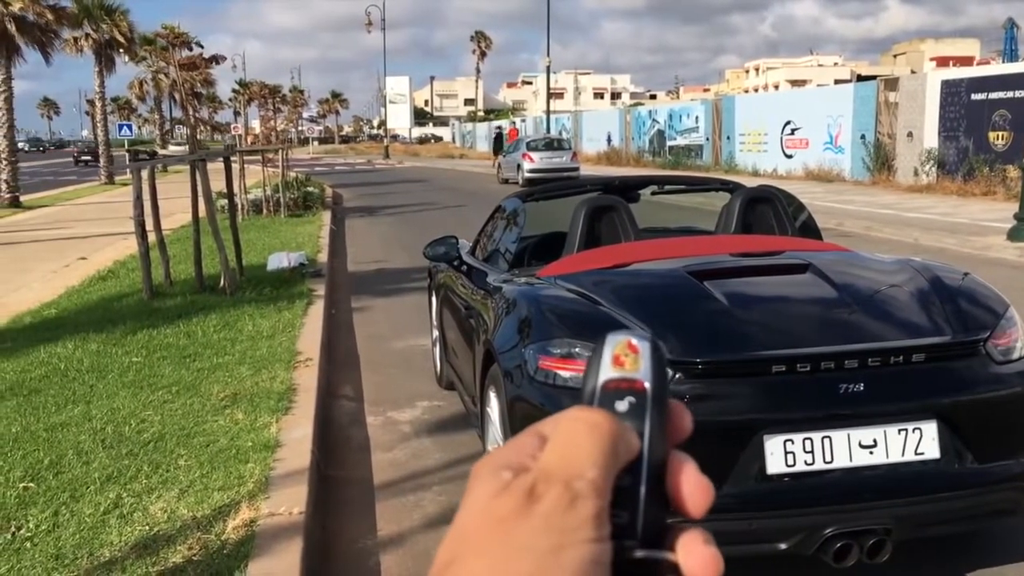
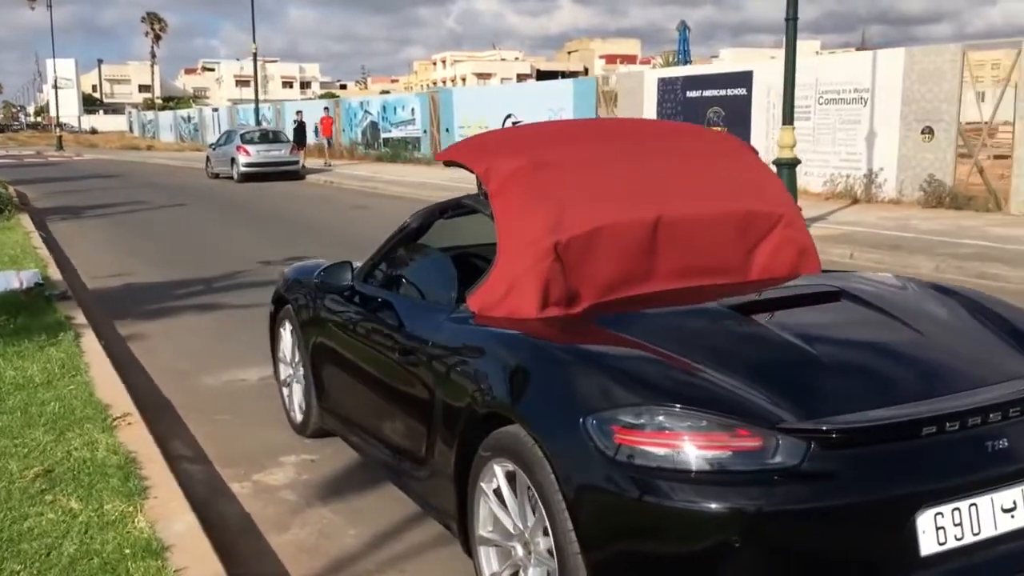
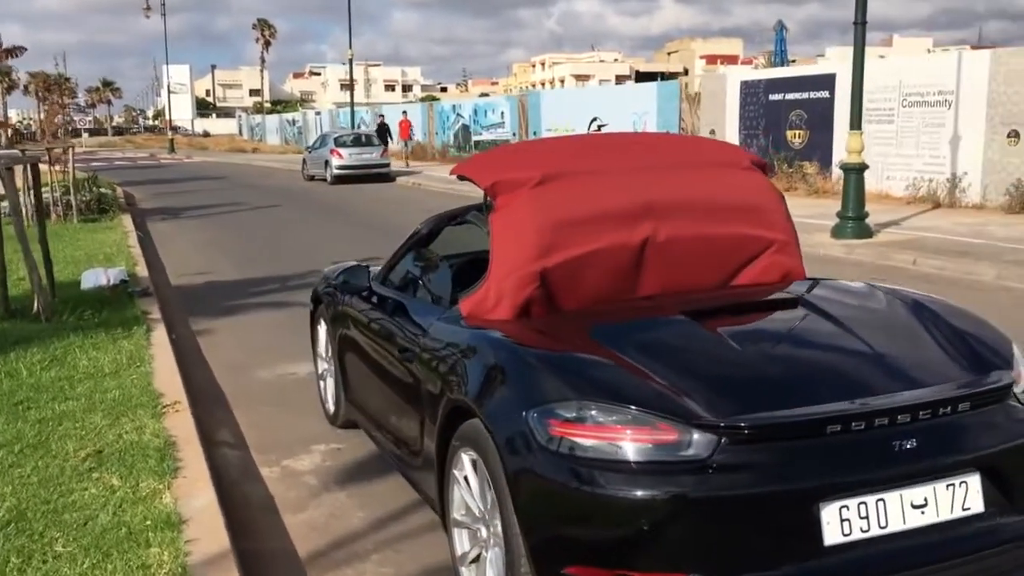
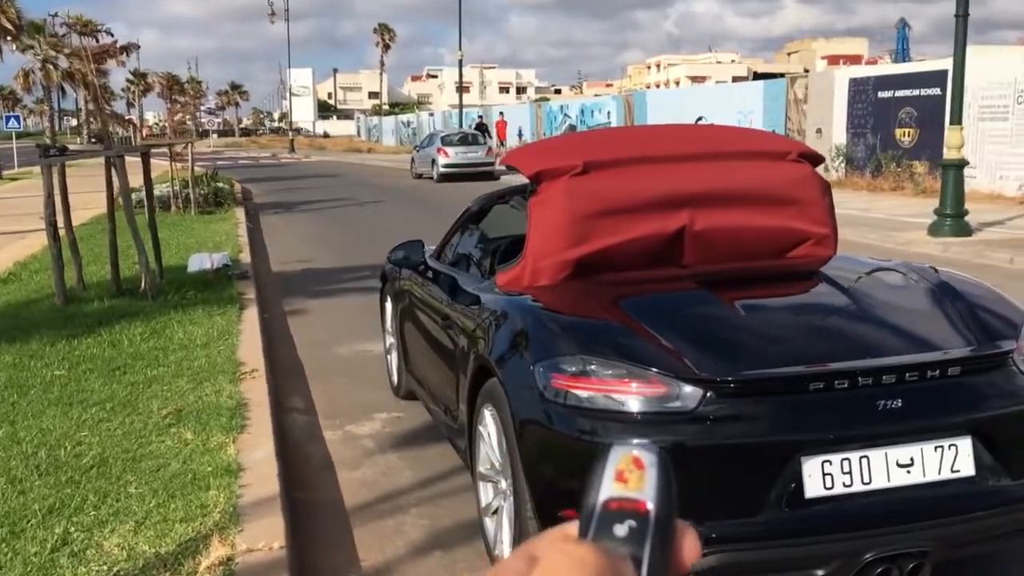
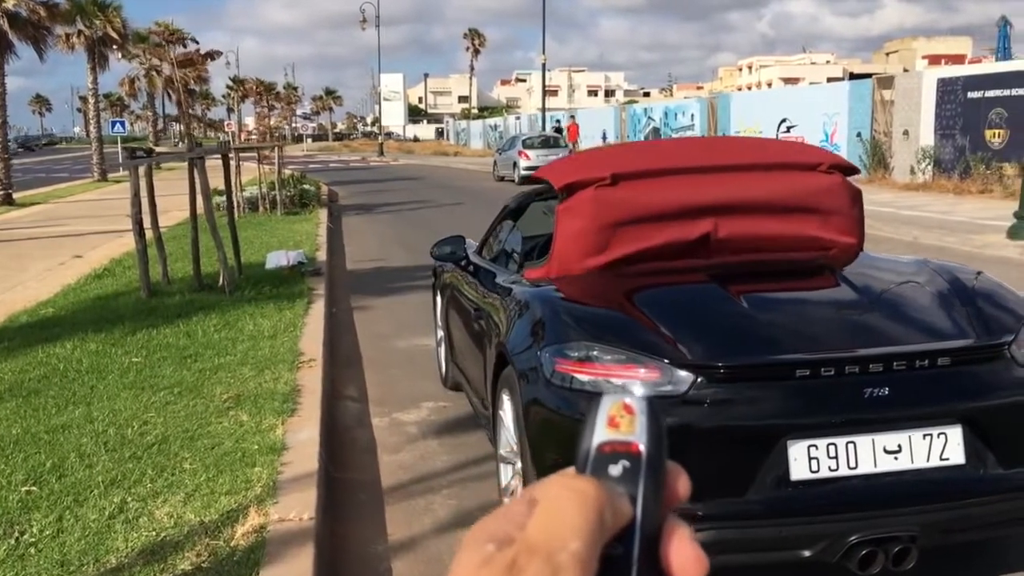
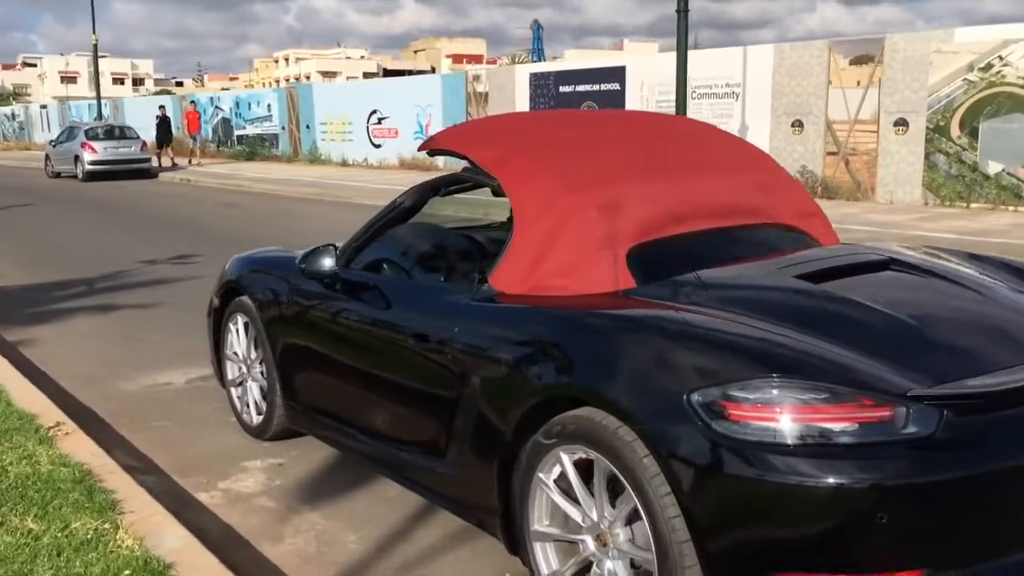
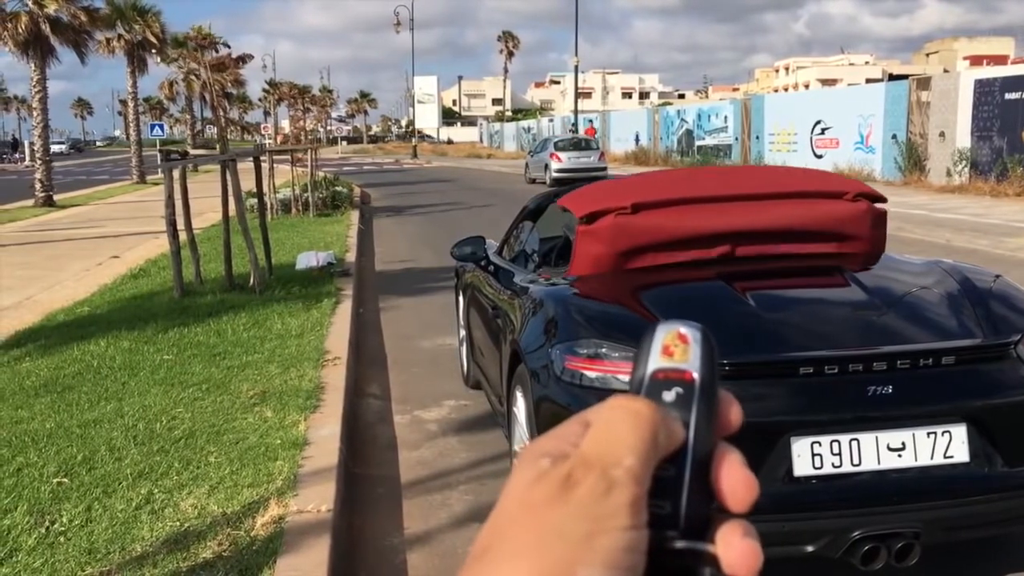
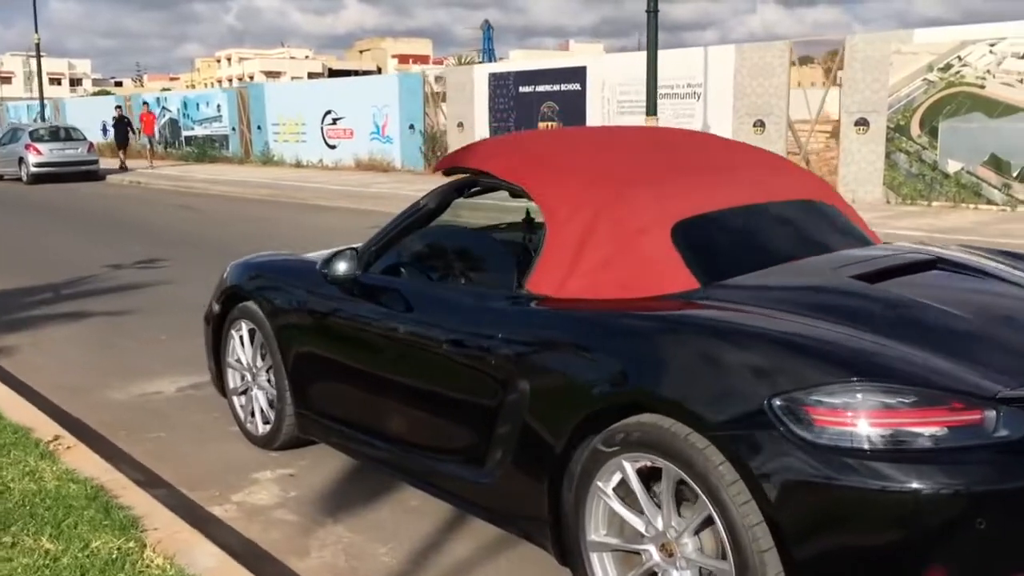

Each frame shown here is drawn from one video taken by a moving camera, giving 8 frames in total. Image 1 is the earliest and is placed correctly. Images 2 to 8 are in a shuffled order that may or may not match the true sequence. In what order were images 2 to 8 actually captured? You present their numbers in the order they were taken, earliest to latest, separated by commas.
7, 5, 4, 3, 2, 6, 8
